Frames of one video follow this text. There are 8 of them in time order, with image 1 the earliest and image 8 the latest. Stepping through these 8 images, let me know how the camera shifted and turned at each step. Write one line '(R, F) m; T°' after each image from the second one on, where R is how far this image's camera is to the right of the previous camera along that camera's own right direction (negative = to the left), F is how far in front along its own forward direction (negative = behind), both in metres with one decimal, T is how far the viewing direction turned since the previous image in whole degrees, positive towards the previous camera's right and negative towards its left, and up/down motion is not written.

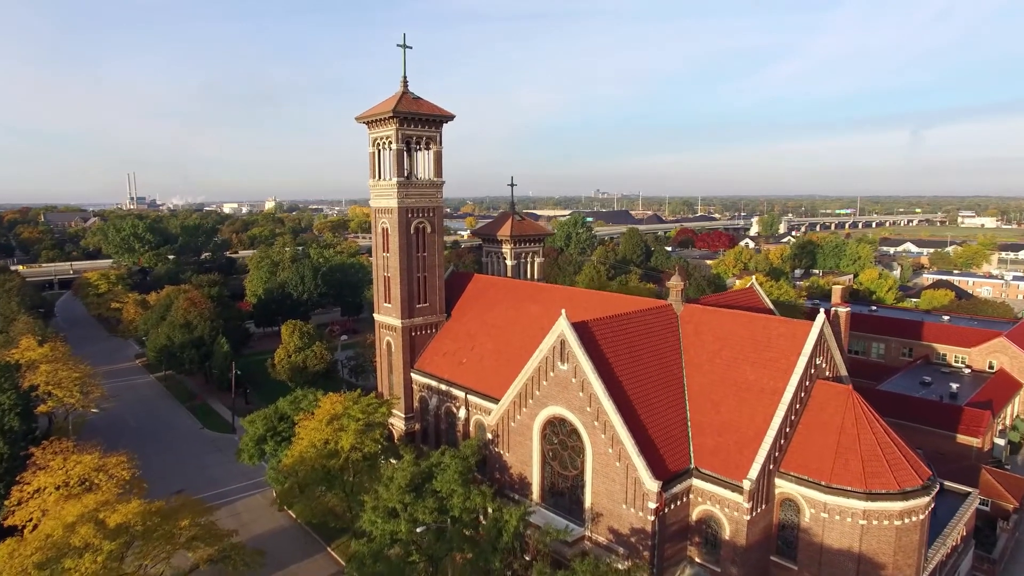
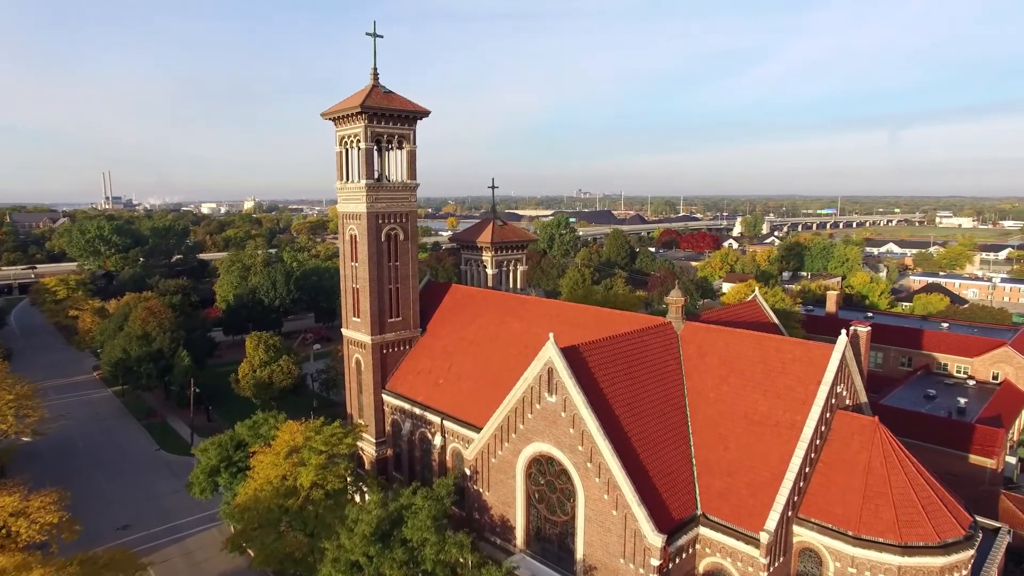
(+0.1, +2.3) m; +2°
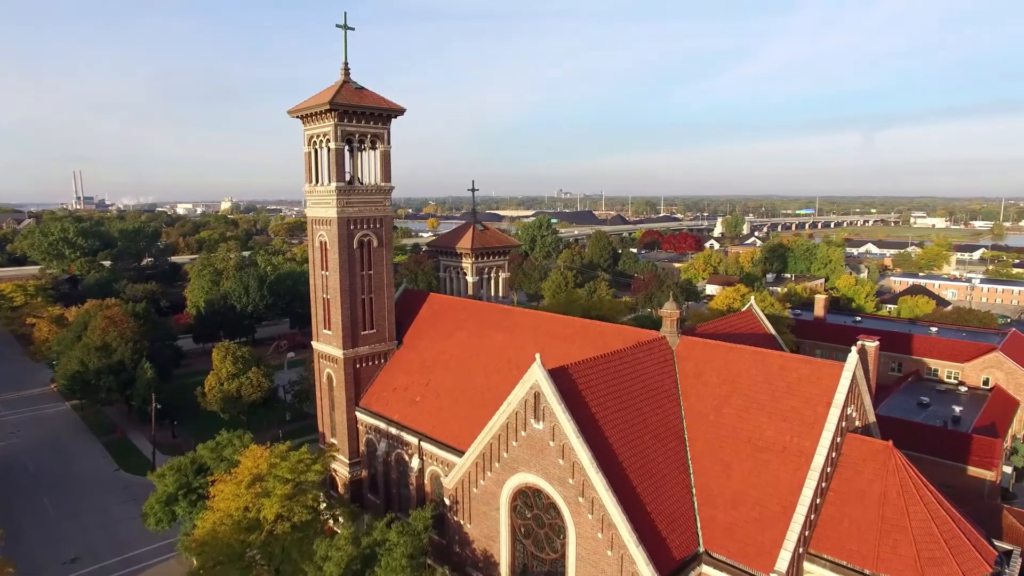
(0.0, +1.4) m; +2°
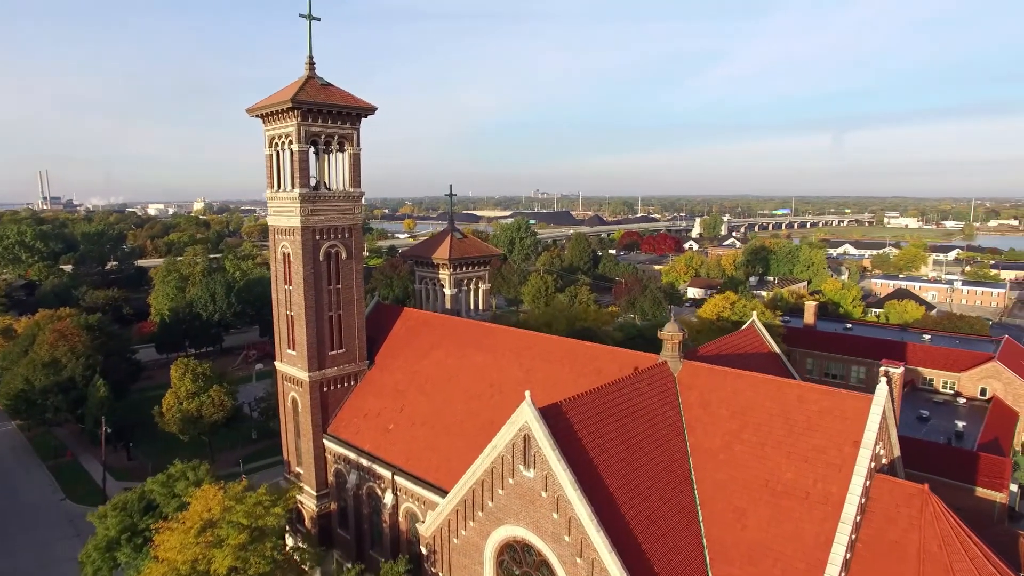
(-0.1, +1.8) m; +2°
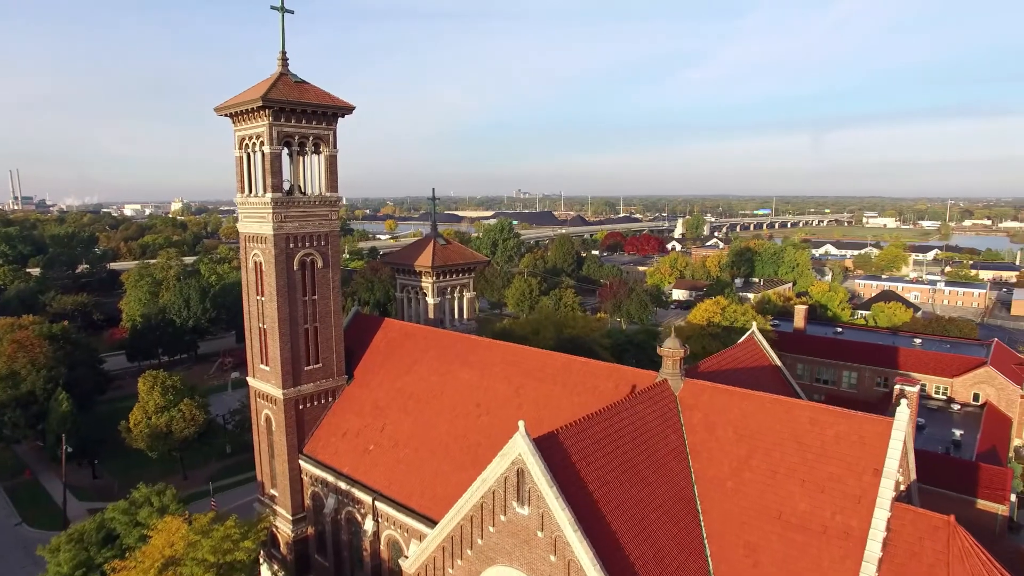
(-0.2, +1.1) m; +2°
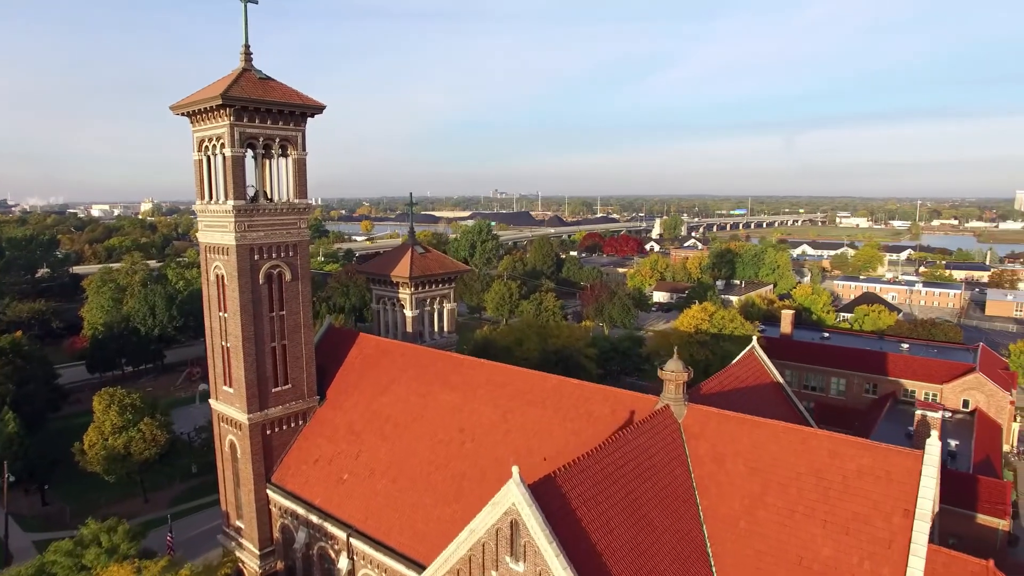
(-0.2, +1.3) m; +2°
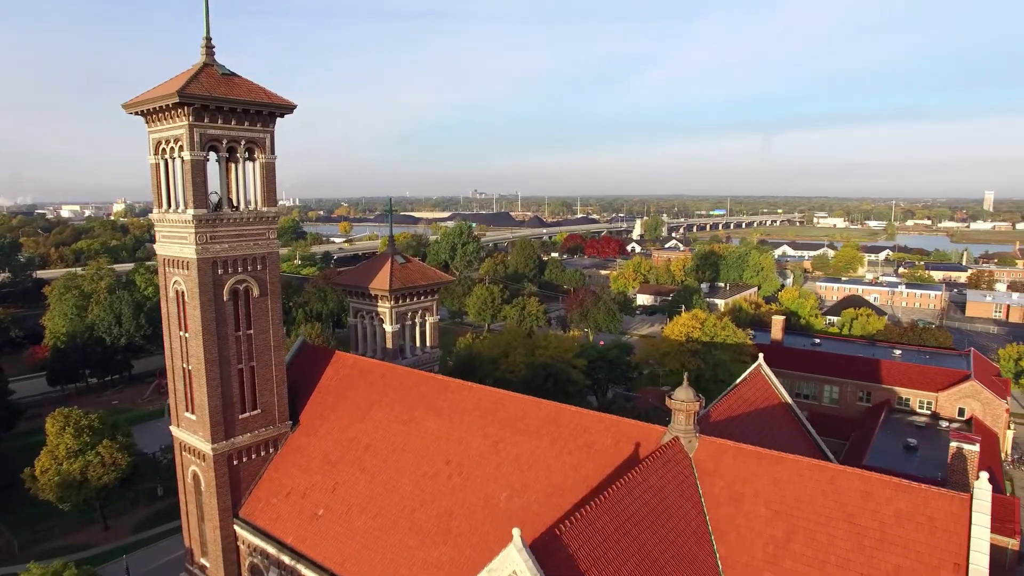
(-0.2, +1.4) m; +2°
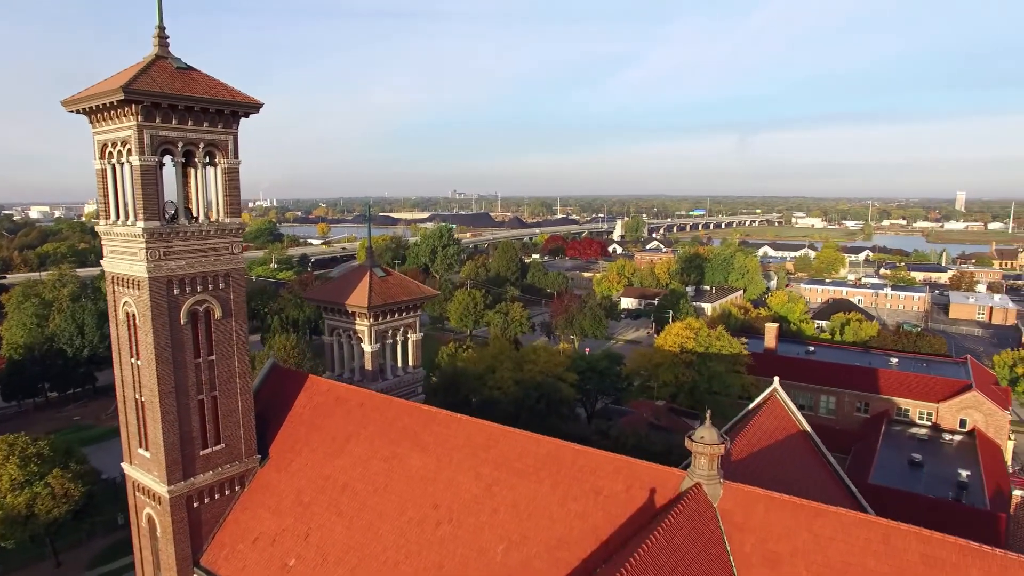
(-0.3, +1.6) m; +2°
